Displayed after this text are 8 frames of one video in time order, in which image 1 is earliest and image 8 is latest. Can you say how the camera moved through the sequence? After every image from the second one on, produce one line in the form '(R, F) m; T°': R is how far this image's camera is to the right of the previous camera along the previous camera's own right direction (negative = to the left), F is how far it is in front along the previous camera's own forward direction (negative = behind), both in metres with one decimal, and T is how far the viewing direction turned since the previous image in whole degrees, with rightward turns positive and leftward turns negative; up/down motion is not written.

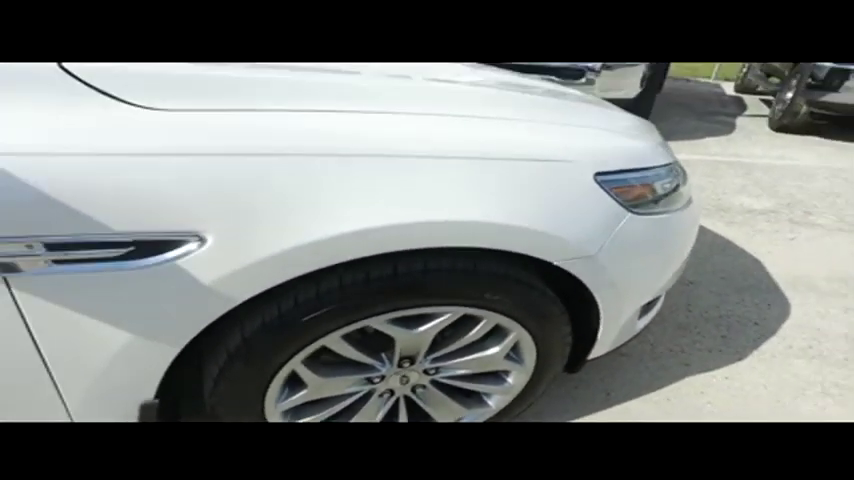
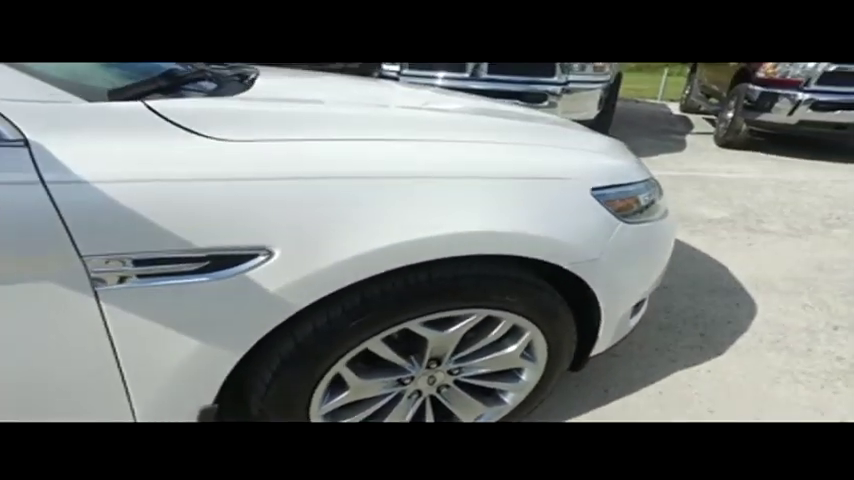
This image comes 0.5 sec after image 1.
(-0.2, -0.2) m; +4°
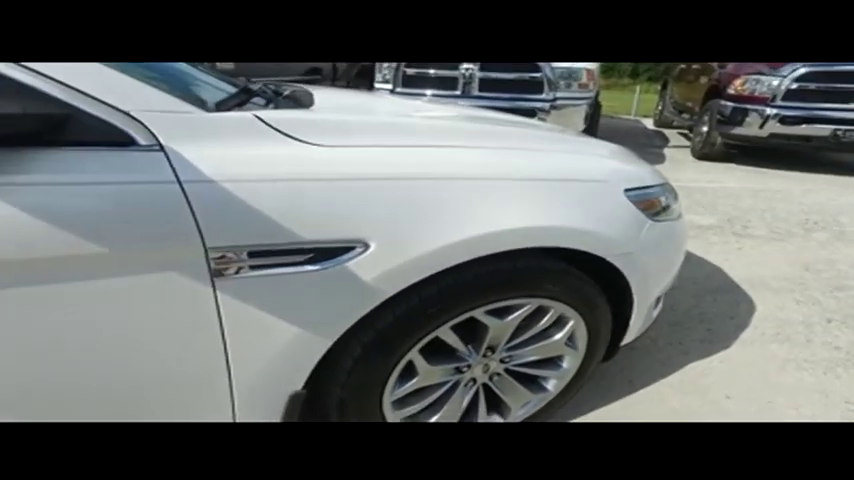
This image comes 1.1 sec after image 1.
(-0.3, -0.1) m; +3°
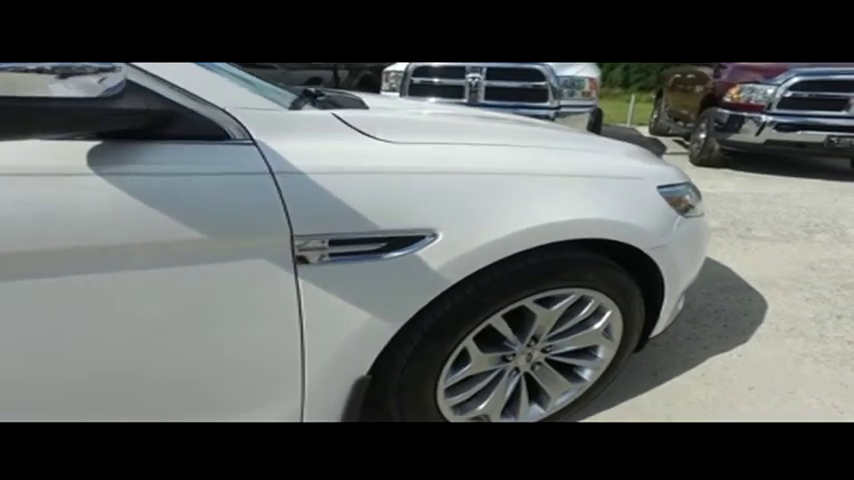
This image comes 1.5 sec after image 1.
(-0.2, -0.1) m; +1°
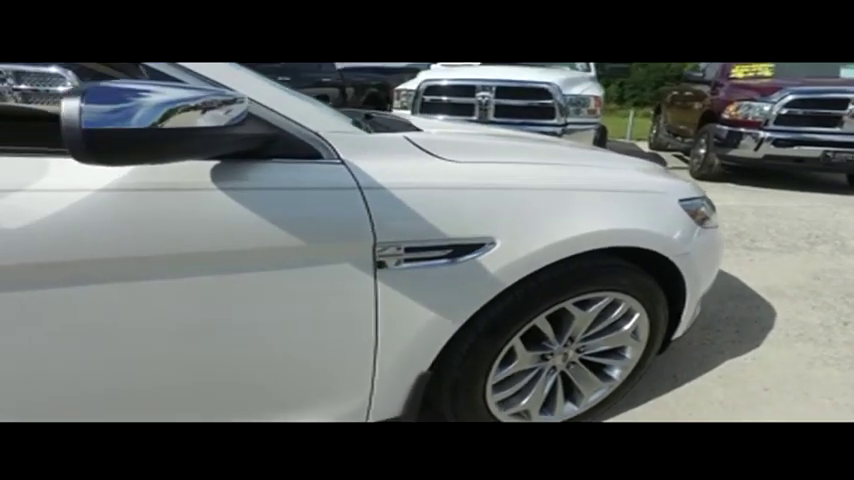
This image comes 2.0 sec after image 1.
(-0.2, -0.2) m; 0°
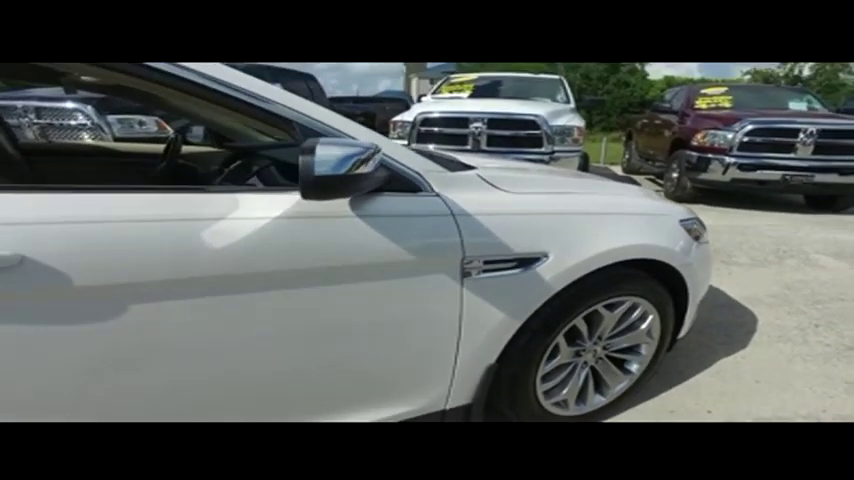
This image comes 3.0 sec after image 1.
(-0.4, -0.4) m; +3°
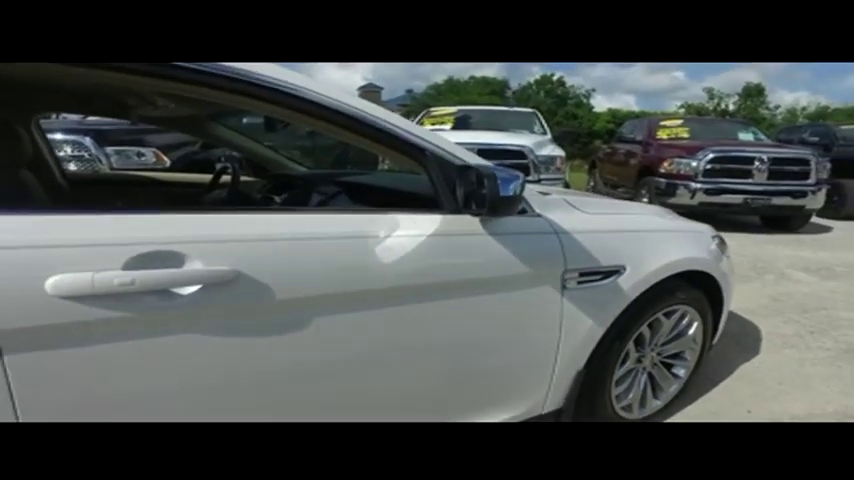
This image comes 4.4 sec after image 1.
(-0.6, -0.1) m; +5°
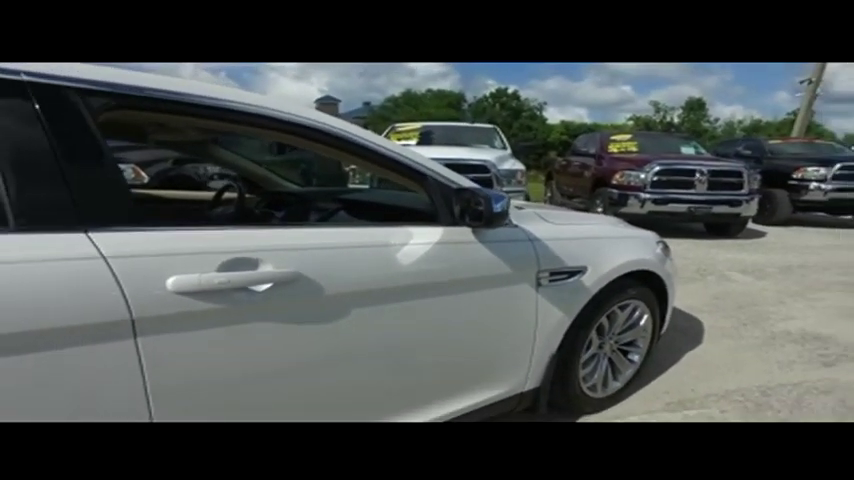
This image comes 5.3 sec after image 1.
(-0.2, -0.4) m; +4°
